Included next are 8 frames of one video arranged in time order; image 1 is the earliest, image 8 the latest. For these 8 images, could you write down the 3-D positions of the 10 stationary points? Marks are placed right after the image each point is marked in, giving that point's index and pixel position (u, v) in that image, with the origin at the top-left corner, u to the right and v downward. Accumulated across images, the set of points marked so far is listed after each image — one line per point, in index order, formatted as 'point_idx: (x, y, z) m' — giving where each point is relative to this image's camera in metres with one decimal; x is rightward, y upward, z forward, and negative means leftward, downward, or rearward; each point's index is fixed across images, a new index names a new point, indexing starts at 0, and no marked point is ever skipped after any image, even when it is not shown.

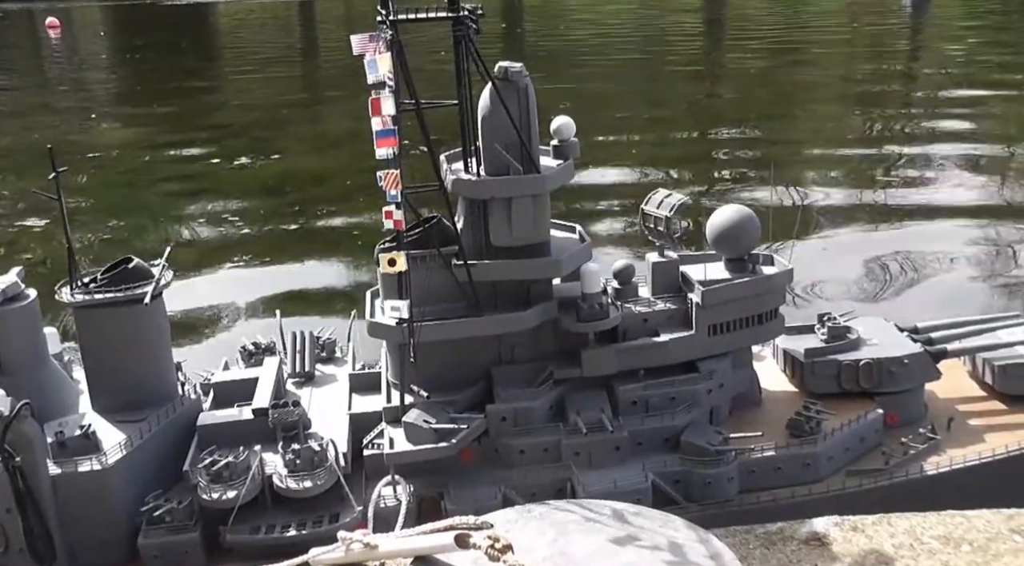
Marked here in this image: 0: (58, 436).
0: (-5.9, -2.0, +13.2) m
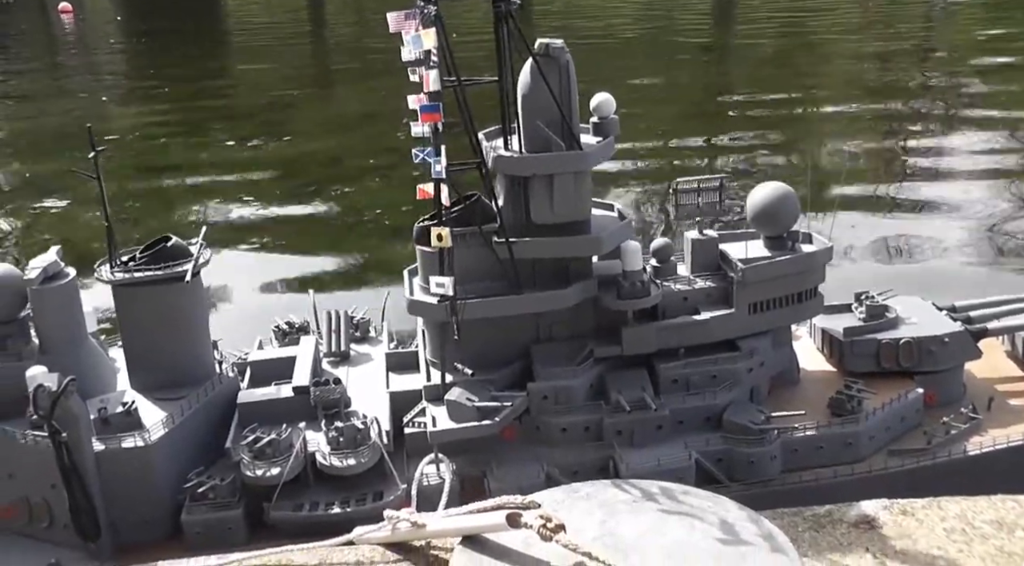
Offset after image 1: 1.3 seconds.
0: (-5.4, -1.7, +13.1) m
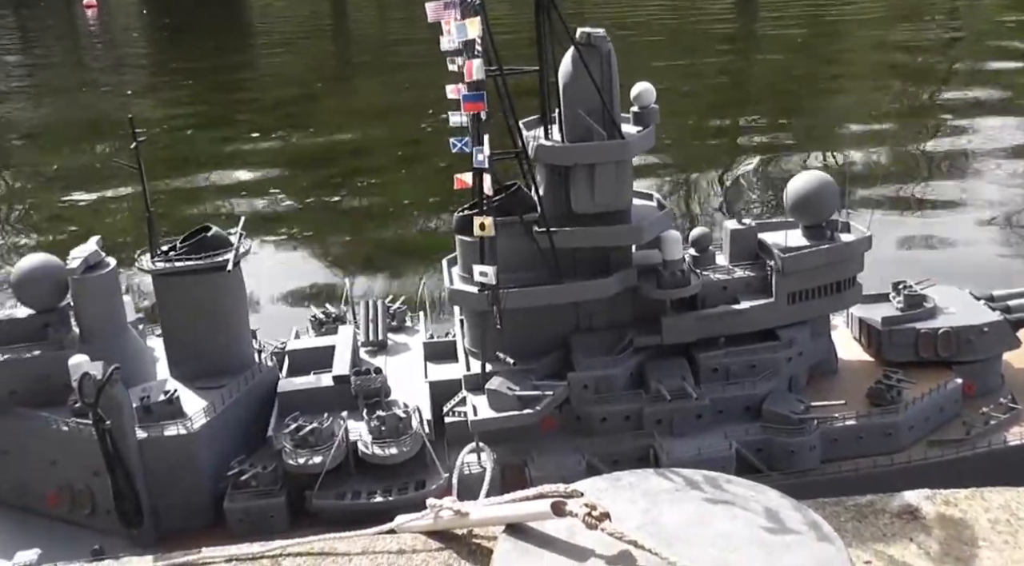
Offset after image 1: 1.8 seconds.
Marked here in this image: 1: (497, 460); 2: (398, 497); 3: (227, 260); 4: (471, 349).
0: (-4.8, -1.5, +13.2) m
1: (-0.2, -2.3, +13.2) m
2: (-1.4, -2.7, +12.5) m
3: (-3.9, +0.3, +13.8) m
4: (-0.6, -0.9, +14.0) m
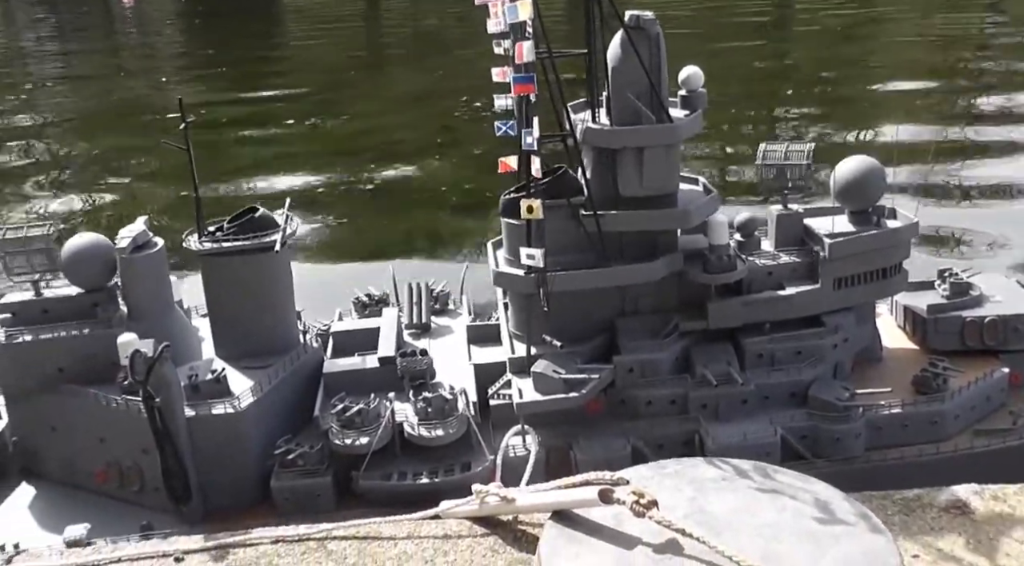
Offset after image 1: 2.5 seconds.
0: (-4.2, -1.3, +13.3) m
1: (+0.4, -2.1, +13.2) m
2: (-0.8, -2.4, +12.5) m
3: (-3.3, +0.6, +13.8) m
4: (+0.1, -0.7, +14.0) m
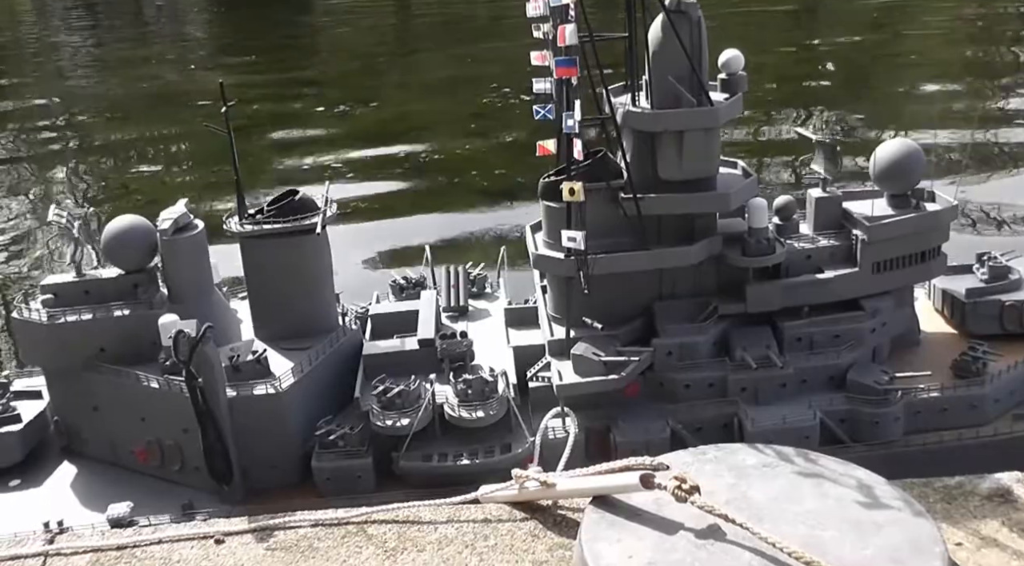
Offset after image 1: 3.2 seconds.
0: (-3.7, -1.0, +13.5) m
1: (+0.9, -1.9, +13.3) m
2: (-0.3, -2.2, +12.6) m
3: (-2.7, +0.8, +13.9) m
4: (+0.6, -0.4, +14.1) m
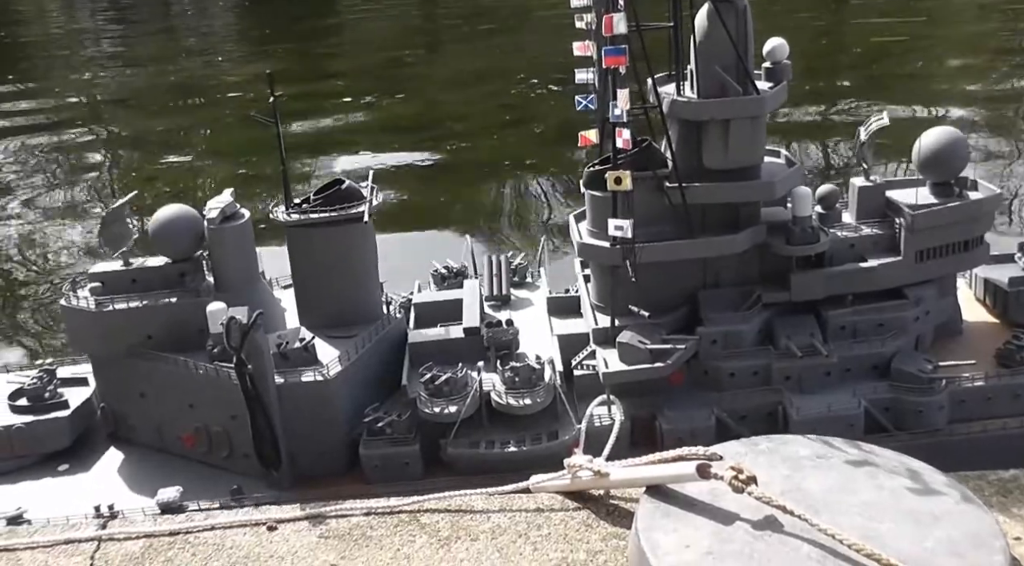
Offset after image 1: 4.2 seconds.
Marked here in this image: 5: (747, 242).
0: (-3.1, -0.9, +13.6) m
1: (+1.5, -1.7, +13.4) m
2: (+0.2, -2.1, +12.7) m
3: (-2.1, +1.0, +14.0) m
4: (+1.2, -0.3, +14.1) m
5: (+3.1, +0.6, +13.5) m
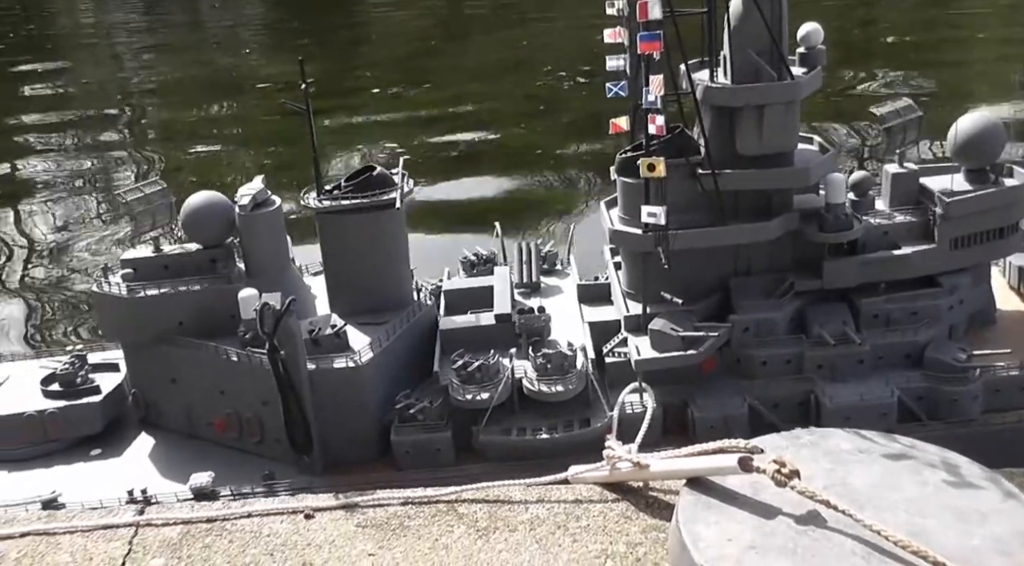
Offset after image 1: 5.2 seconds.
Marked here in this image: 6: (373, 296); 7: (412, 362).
0: (-2.7, -0.7, +13.7) m
1: (+1.9, -1.6, +13.4) m
2: (+0.6, -1.9, +12.7) m
3: (-1.7, +1.2, +14.0) m
4: (+1.6, -0.1, +14.1) m
5: (+3.6, +0.7, +13.4) m
6: (-2.0, -0.2, +14.5) m
7: (-1.4, -1.1, +14.4) m
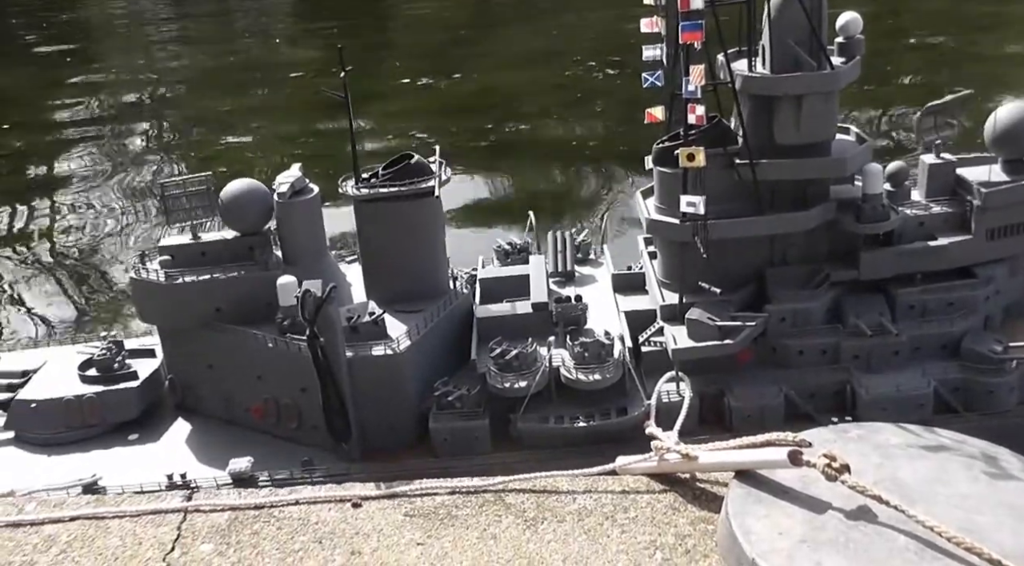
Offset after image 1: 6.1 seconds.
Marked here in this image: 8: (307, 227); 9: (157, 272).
0: (-2.2, -0.5, +13.8) m
1: (+2.4, -1.4, +13.4) m
2: (+1.1, -1.8, +12.8) m
3: (-1.2, +1.3, +14.1) m
4: (+2.1, 0.0, +14.2) m
5: (+4.0, +0.8, +13.4) m
6: (-1.5, 0.0, +14.6) m
7: (-0.9, -1.0, +14.5) m
8: (-3.0, +0.8, +14.9) m
9: (-5.3, +0.2, +15.1) m
